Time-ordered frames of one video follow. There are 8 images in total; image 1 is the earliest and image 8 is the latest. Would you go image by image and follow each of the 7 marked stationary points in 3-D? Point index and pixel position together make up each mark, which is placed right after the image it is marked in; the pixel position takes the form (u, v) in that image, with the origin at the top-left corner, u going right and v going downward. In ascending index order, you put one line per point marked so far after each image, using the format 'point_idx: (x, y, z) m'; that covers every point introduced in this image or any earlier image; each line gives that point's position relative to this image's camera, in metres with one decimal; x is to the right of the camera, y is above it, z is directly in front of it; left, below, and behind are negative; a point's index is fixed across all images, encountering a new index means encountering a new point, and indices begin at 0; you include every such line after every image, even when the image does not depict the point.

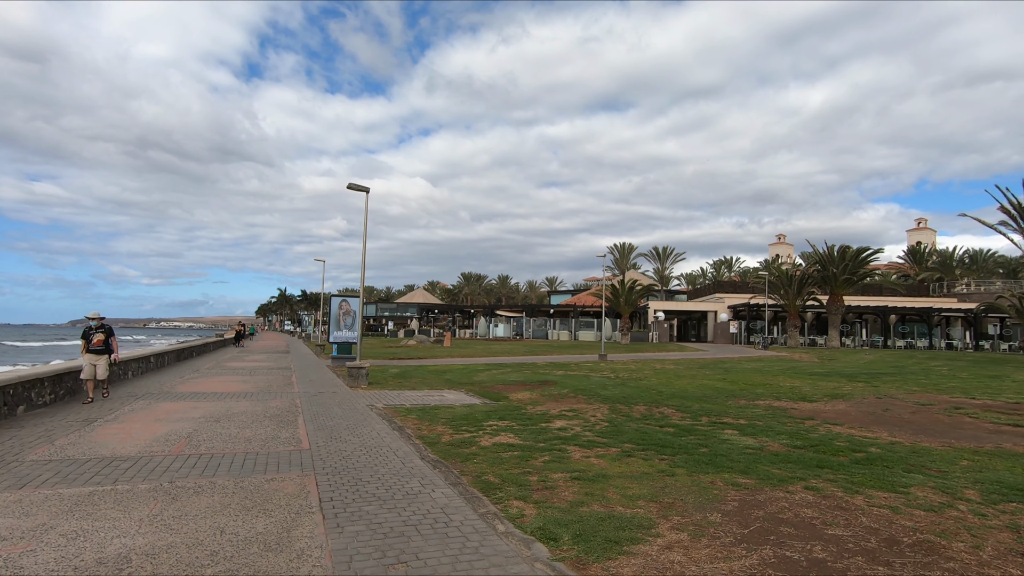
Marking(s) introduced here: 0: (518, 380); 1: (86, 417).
0: (+0.2, -2.8, +17.7) m
1: (-6.8, -2.1, +9.3) m
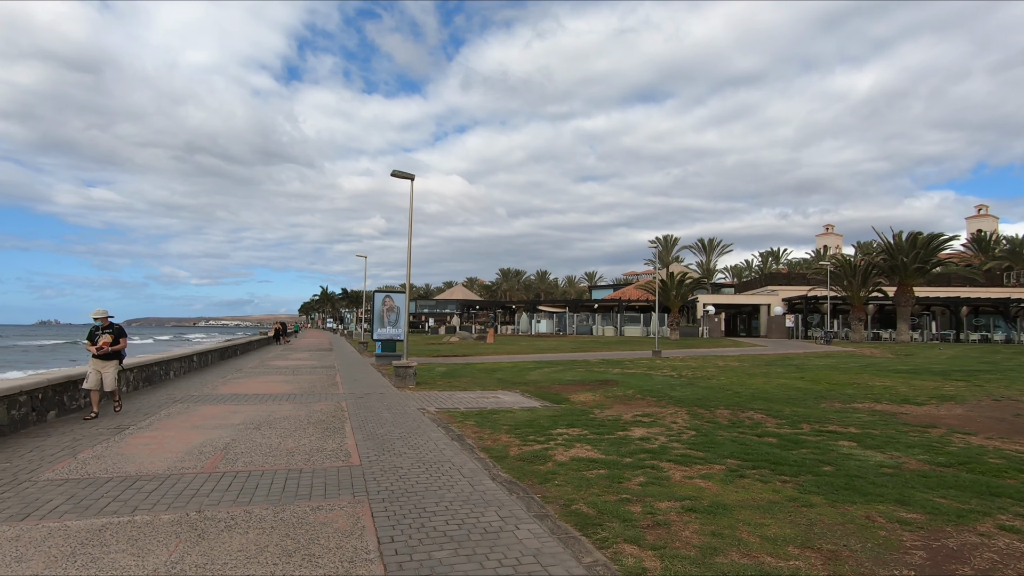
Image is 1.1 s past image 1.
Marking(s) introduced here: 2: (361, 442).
0: (+1.8, -2.6, +16.4) m
1: (-5.7, -2.0, +8.5) m
2: (-2.0, -2.0, +7.6) m
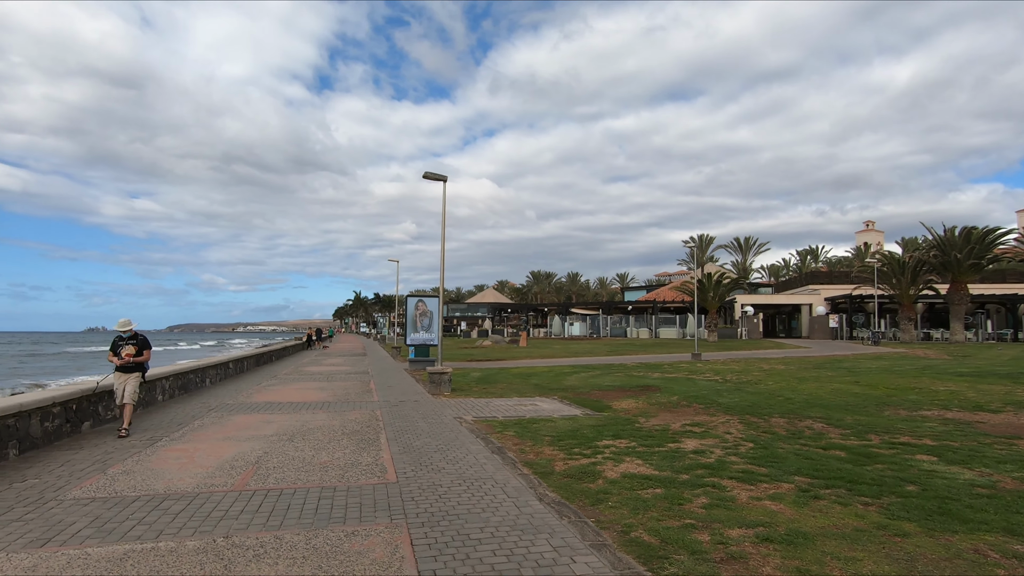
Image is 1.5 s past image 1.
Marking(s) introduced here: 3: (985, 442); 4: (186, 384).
0: (+2.8, -2.6, +15.8) m
1: (-5.1, -2.1, +8.3) m
2: (-1.4, -2.1, +7.3) m
3: (+6.4, -2.1, +8.0) m
4: (-7.6, -2.2, +13.6) m
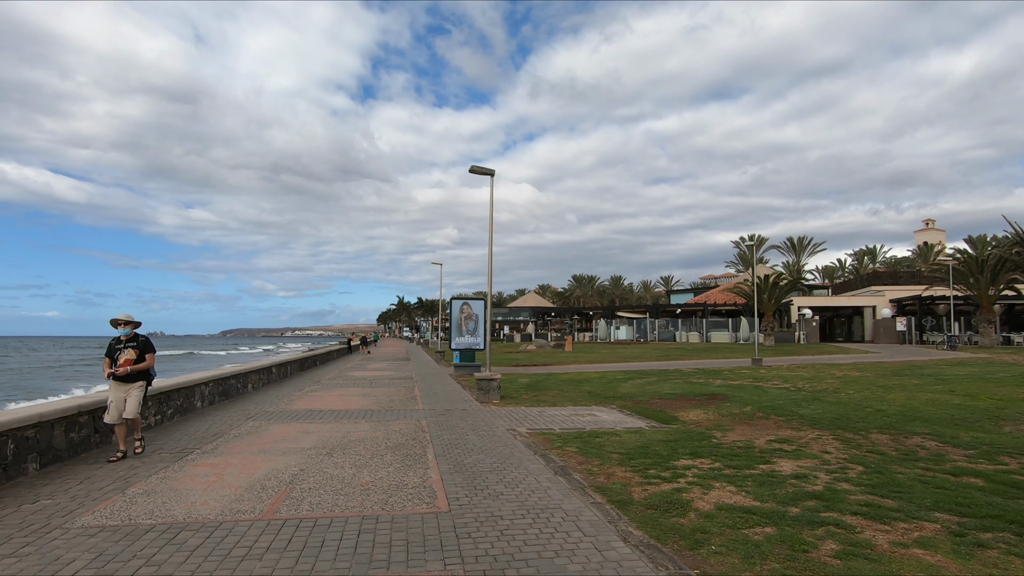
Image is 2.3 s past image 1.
0: (+4.1, -2.6, +14.6) m
1: (-4.3, -2.1, +7.7) m
2: (-0.7, -2.0, +6.4) m
3: (+7.2, -2.0, +6.6) m
4: (-6.4, -2.3, +13.2) m
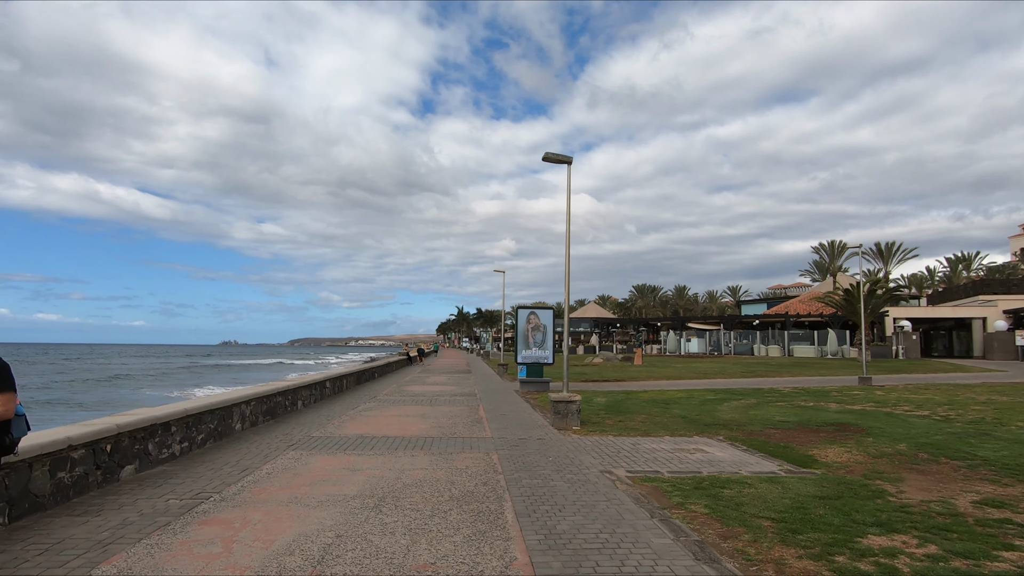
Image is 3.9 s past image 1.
0: (+5.7, -2.7, +12.2) m
1: (-3.3, -2.1, +6.1) m
2: (+0.2, -2.0, +4.4) m
3: (+8.0, -2.0, +3.9) m
4: (-4.8, -2.4, +11.8) m
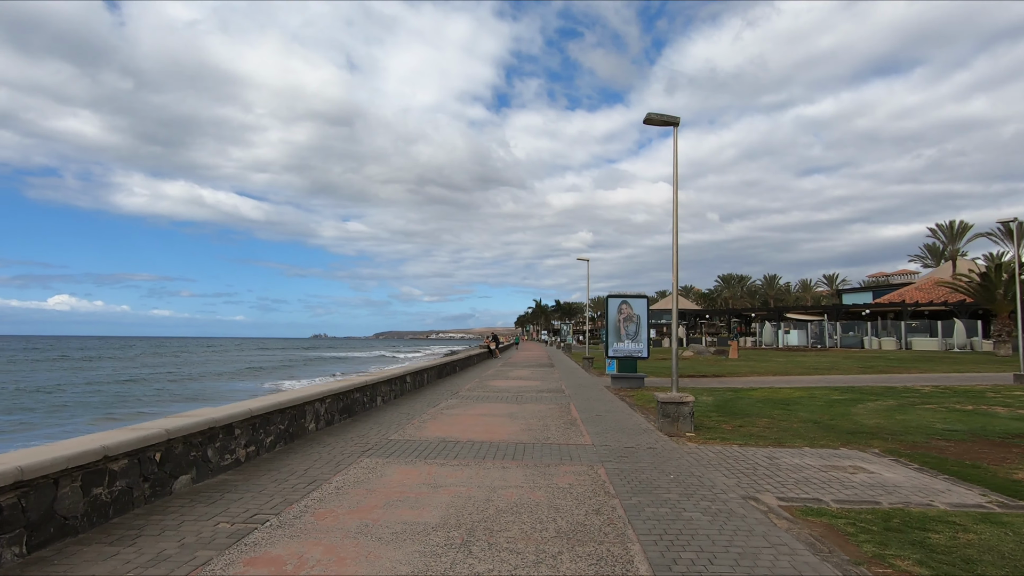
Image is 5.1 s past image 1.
0: (+7.5, -2.4, +9.9) m
1: (-2.3, -2.0, +5.1) m
2: (+1.0, -1.8, +3.0) m
3: (+8.7, -1.7, +1.4) m
4: (-3.0, -2.2, +10.9) m
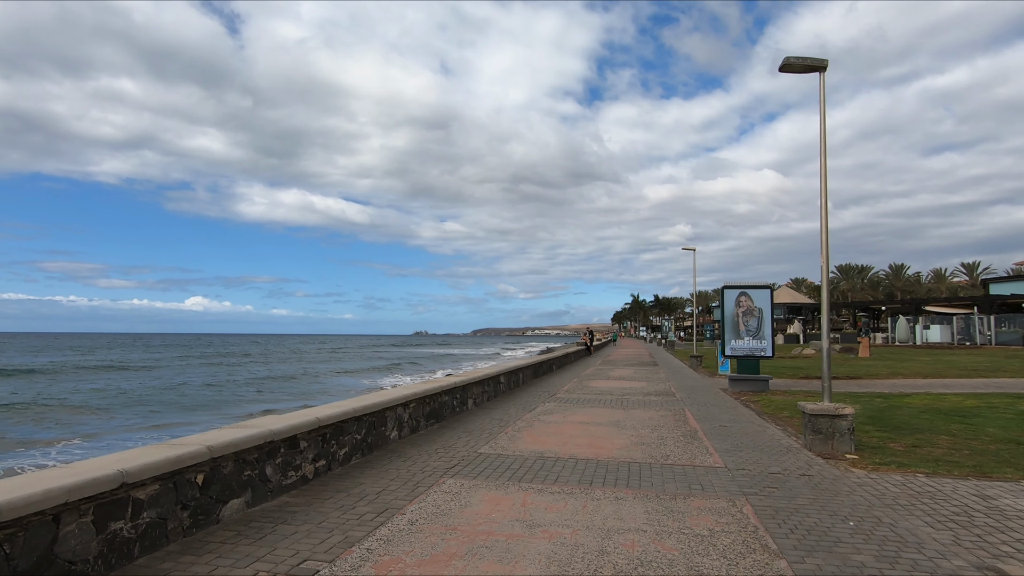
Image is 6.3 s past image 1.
0: (+9.0, -2.1, +7.2) m
1: (-1.4, -1.9, +4.0) m
2: (+1.4, -1.7, +1.4) m
3: (+8.7, -1.5, -1.4) m
4: (-1.3, -2.1, +9.8) m
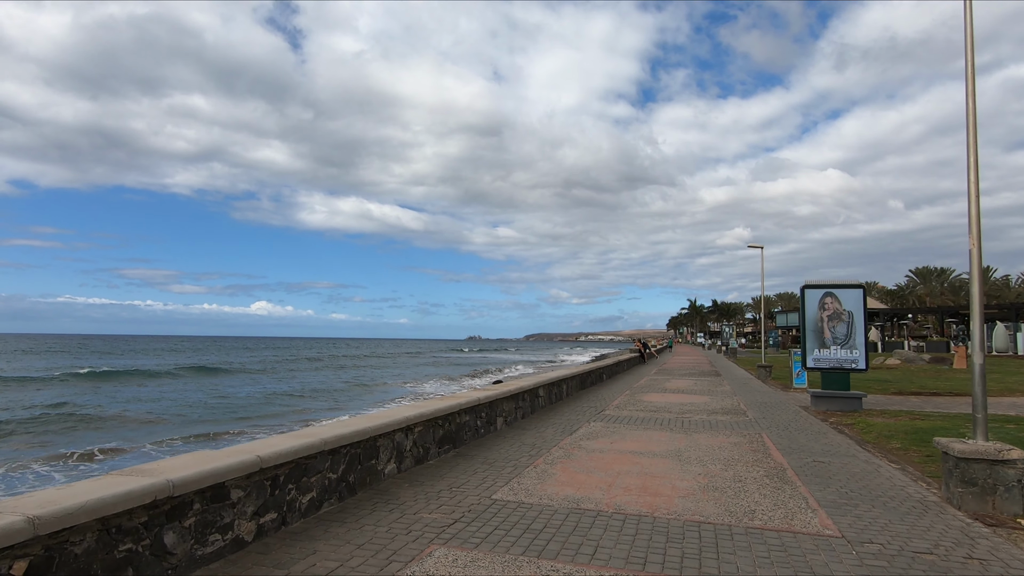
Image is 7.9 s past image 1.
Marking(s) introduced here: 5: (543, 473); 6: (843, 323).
0: (+9.1, -2.0, +4.5) m
1: (-1.5, -1.8, +2.2) m
2: (+1.1, -1.6, -0.6) m
3: (+8.2, -1.3, -4.1) m
4: (-0.8, -2.0, +8.0) m
5: (+0.4, -2.1, +6.7) m
6: (+7.3, -0.8, +13.0) m
